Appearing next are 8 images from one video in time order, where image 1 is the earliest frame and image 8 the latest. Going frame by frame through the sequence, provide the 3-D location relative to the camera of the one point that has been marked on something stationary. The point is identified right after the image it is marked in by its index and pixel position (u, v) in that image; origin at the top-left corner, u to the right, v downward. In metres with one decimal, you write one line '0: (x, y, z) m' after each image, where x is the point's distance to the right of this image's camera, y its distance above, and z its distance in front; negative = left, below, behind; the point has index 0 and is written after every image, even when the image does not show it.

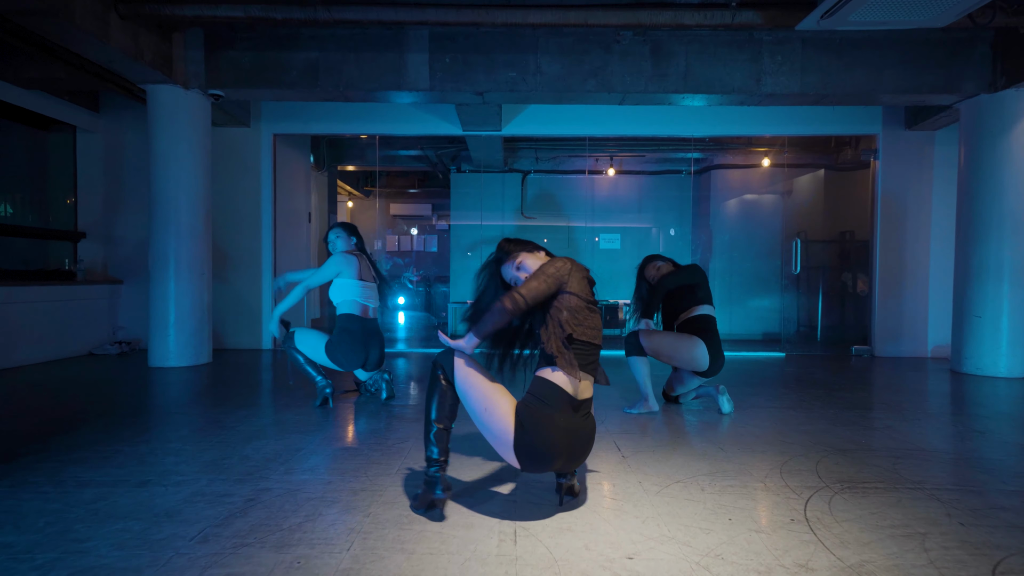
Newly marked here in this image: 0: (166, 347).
0: (-3.6, -0.6, +5.7) m
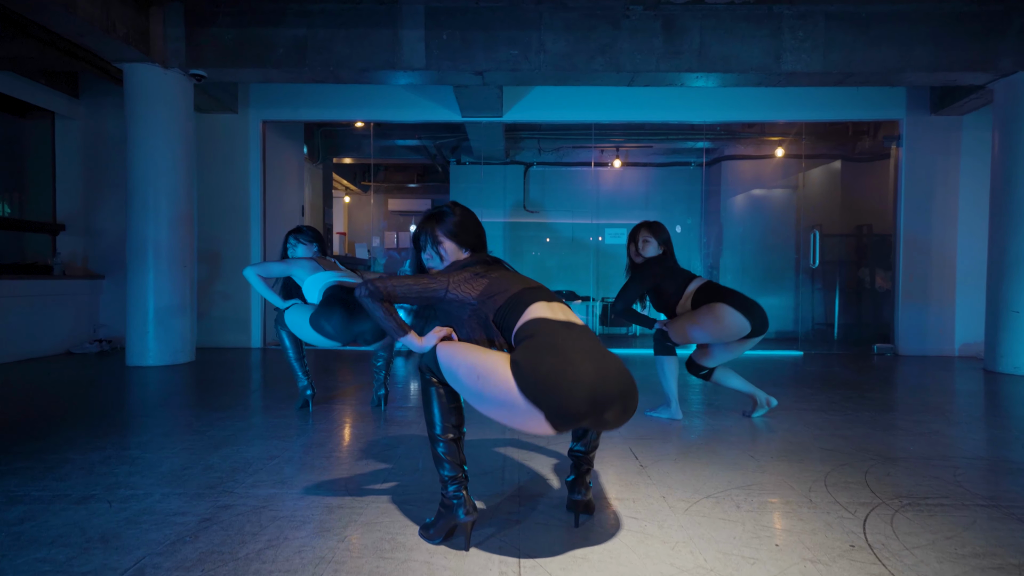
0: (-3.6, -0.6, +5.4) m
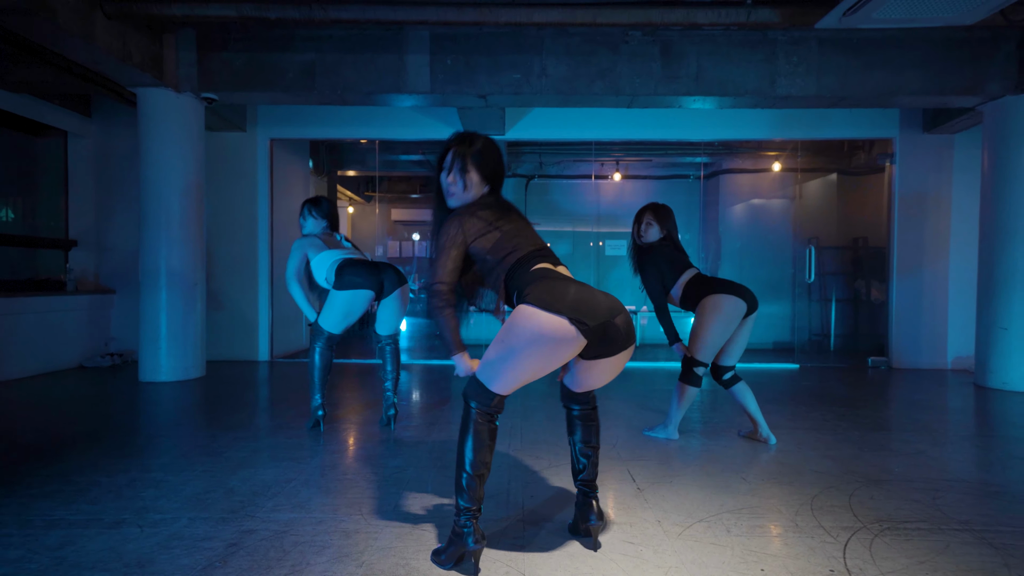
0: (-3.5, -0.7, +5.5) m
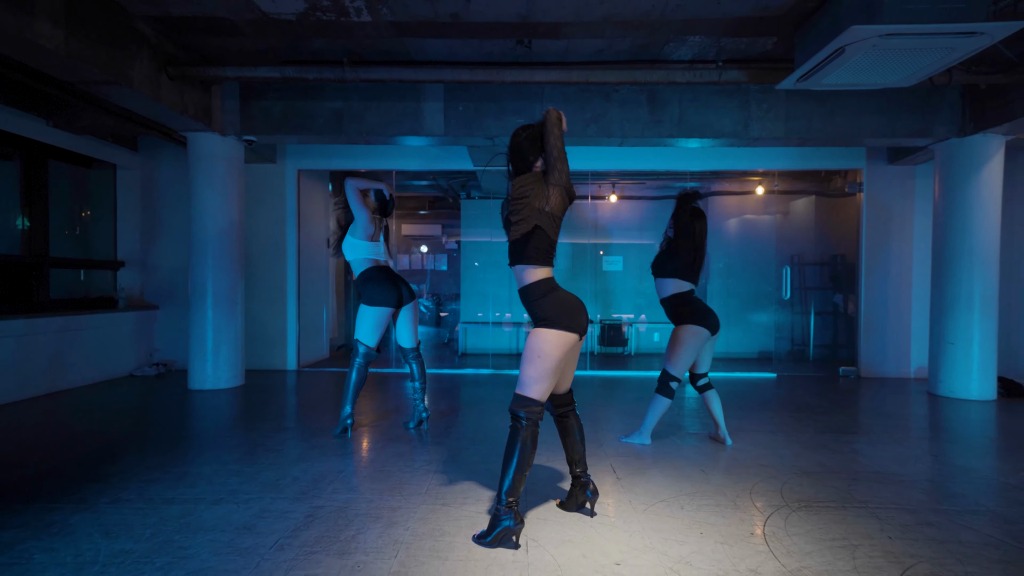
0: (-3.5, -0.9, +6.3) m
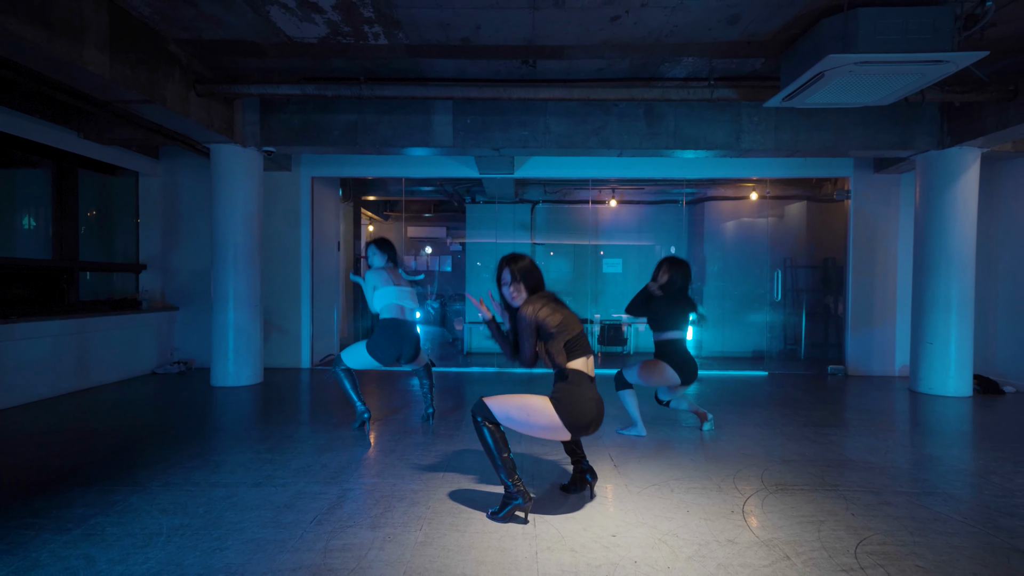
0: (-3.4, -1.0, +6.6) m
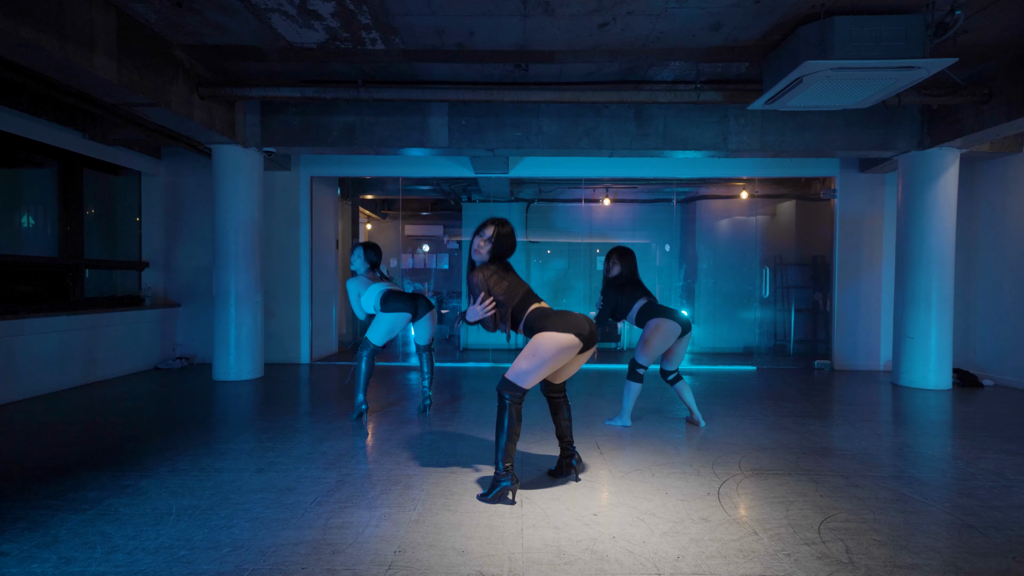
0: (-3.5, -0.9, +6.8) m
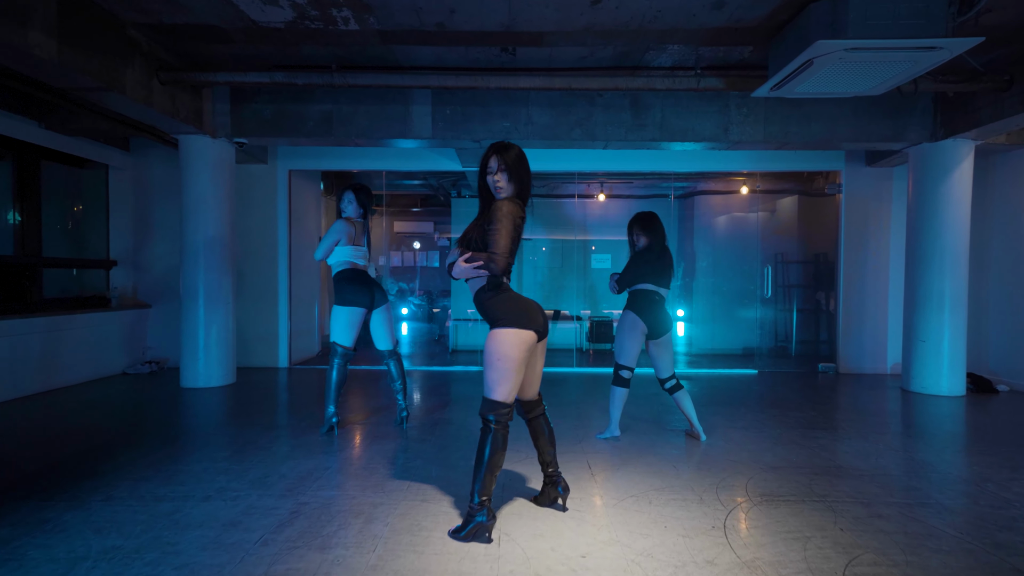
0: (-3.7, -0.9, +6.4) m
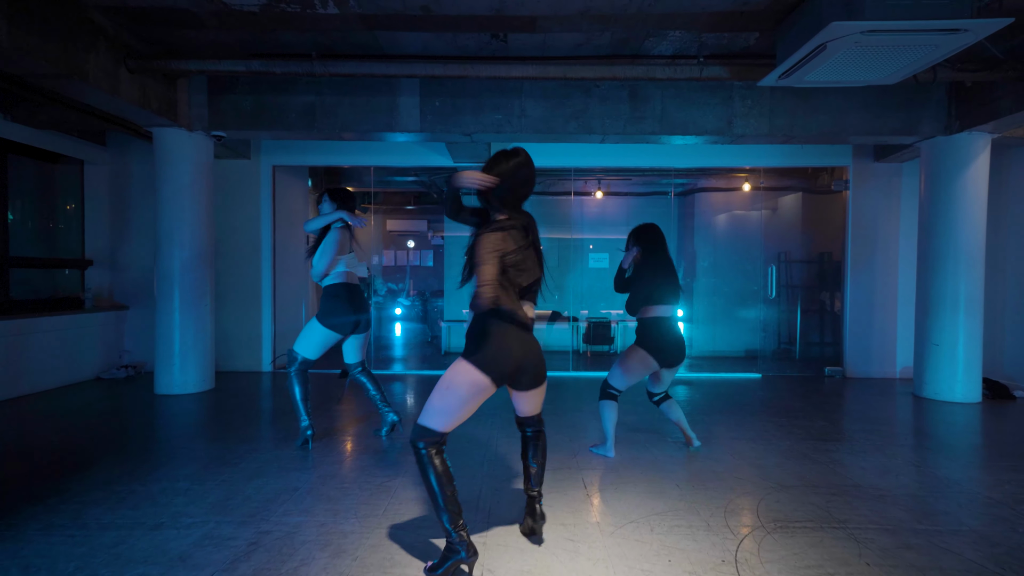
0: (-3.7, -1.0, +6.1) m
